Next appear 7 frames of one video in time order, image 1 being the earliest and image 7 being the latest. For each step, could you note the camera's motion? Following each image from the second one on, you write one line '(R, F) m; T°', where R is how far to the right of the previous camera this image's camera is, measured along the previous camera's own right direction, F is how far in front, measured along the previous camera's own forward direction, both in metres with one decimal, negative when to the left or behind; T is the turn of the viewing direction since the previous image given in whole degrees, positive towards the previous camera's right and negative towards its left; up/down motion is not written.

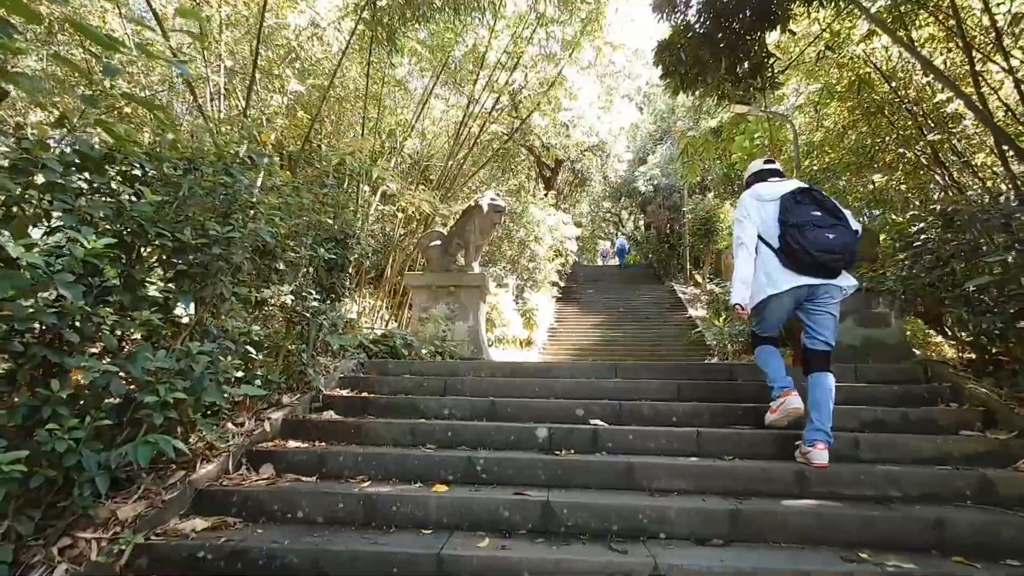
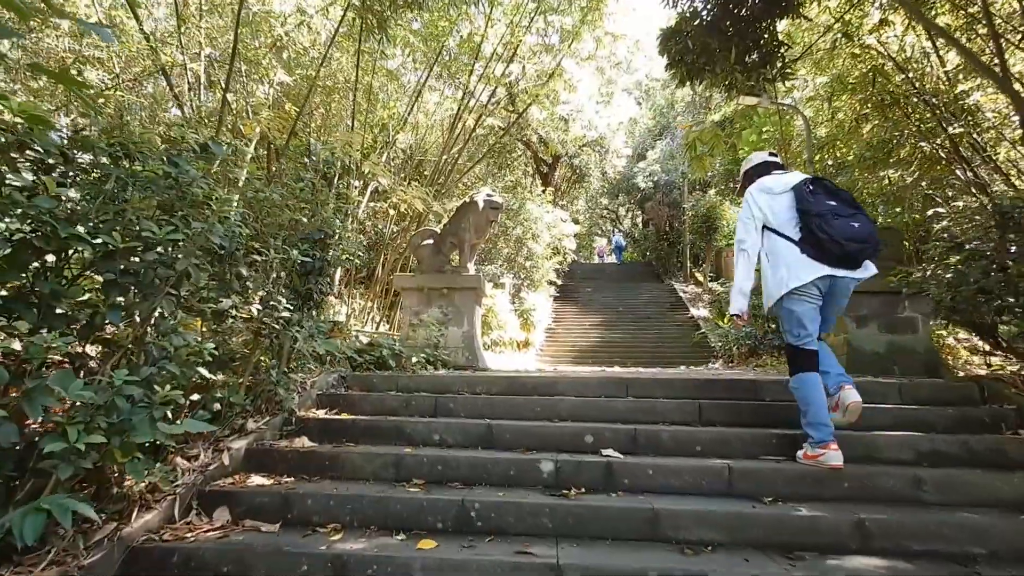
(0.0, +0.3) m; 0°
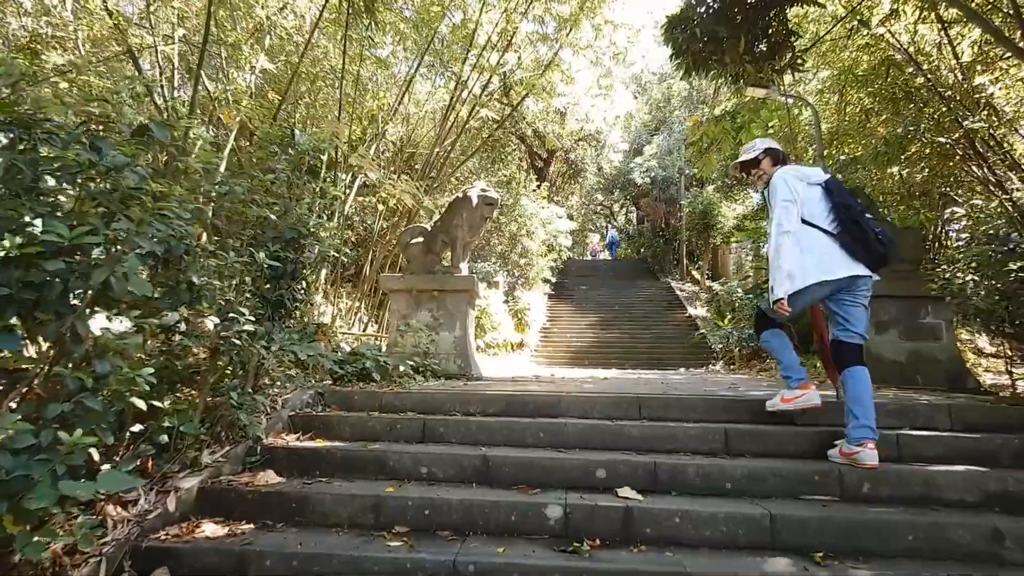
(0.0, +0.3) m; 0°
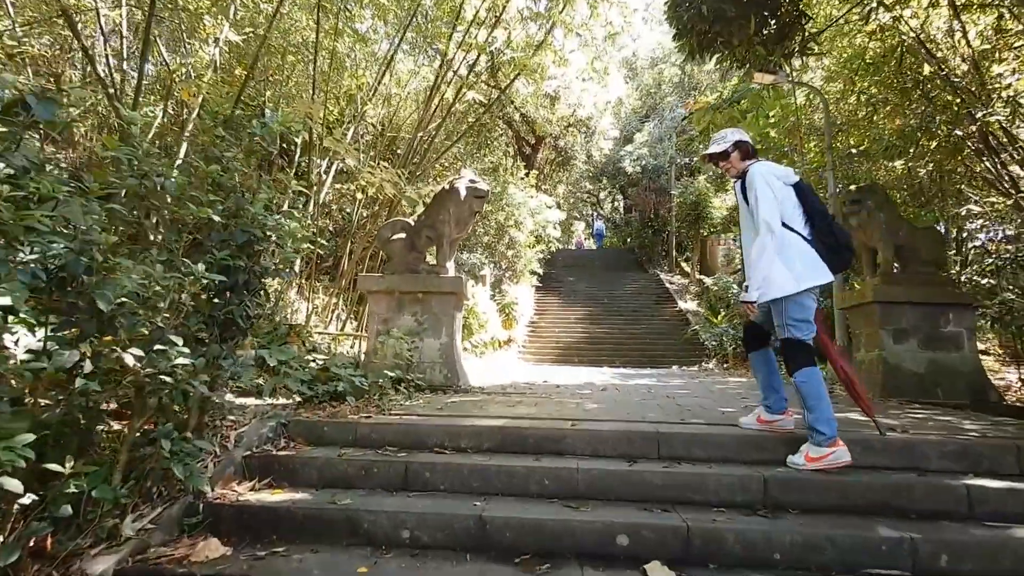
(0.0, +0.4) m; +1°
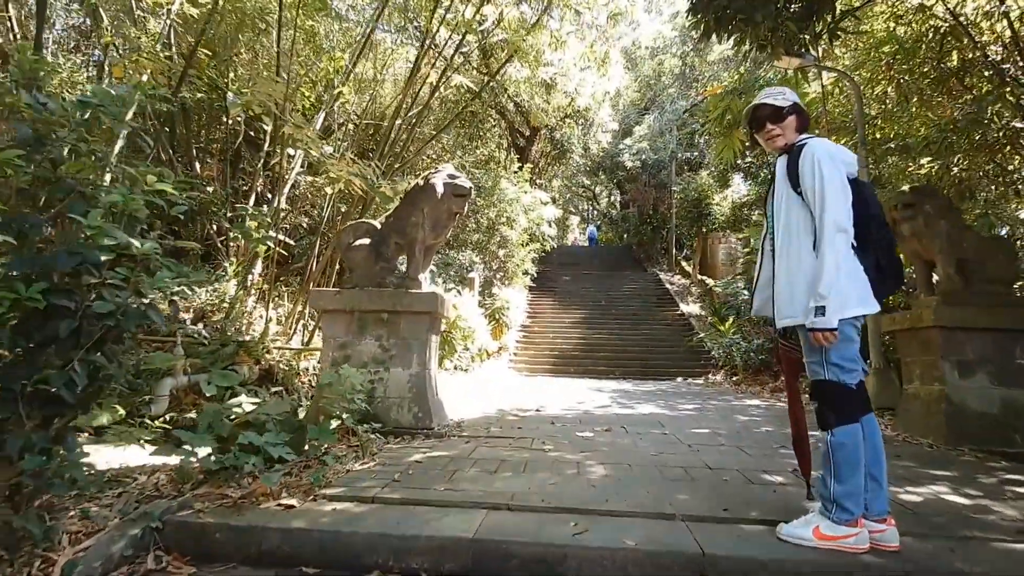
(0.0, +0.7) m; 0°
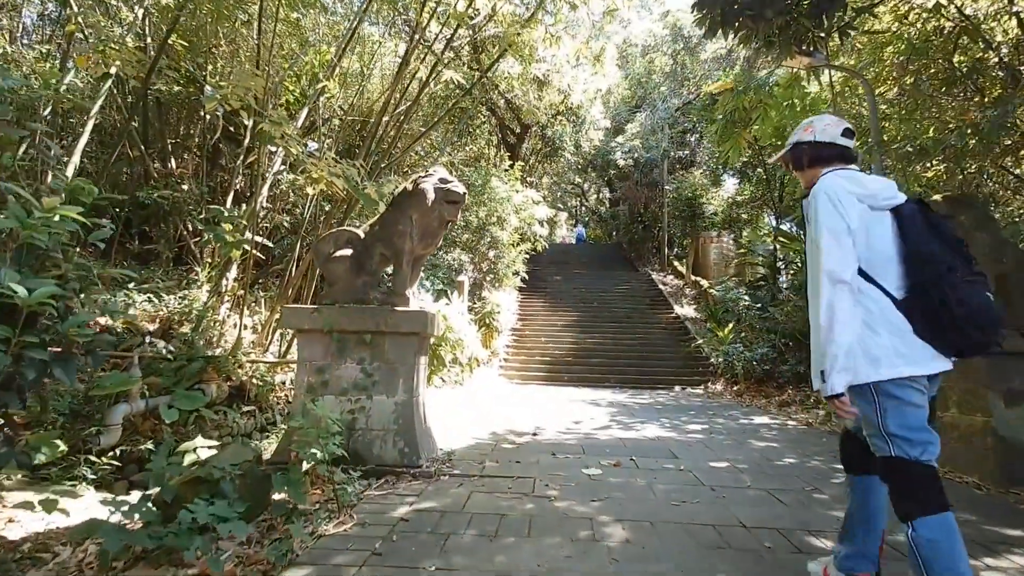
(0.0, +0.3) m; +1°
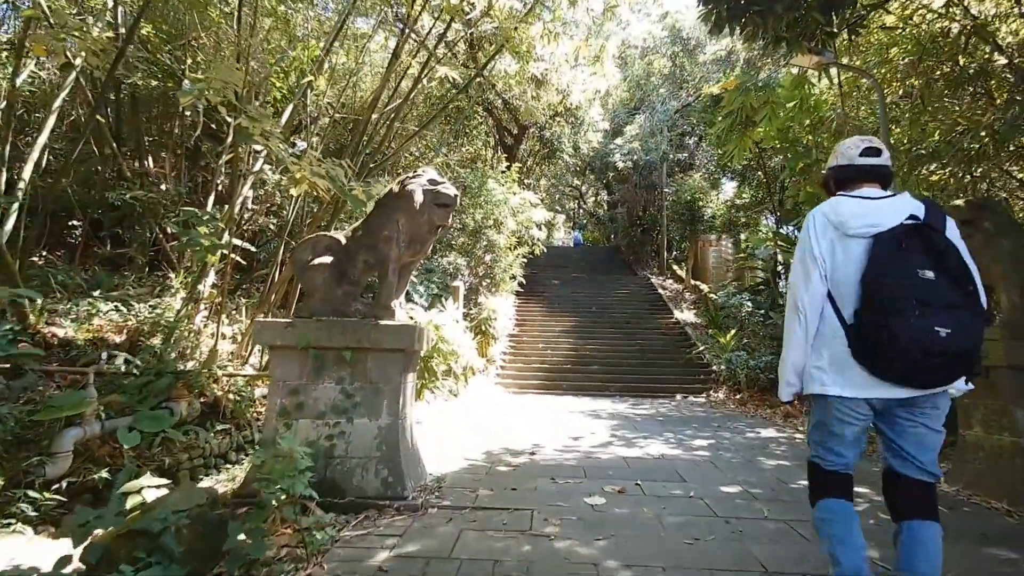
(0.0, +0.3) m; 0°
